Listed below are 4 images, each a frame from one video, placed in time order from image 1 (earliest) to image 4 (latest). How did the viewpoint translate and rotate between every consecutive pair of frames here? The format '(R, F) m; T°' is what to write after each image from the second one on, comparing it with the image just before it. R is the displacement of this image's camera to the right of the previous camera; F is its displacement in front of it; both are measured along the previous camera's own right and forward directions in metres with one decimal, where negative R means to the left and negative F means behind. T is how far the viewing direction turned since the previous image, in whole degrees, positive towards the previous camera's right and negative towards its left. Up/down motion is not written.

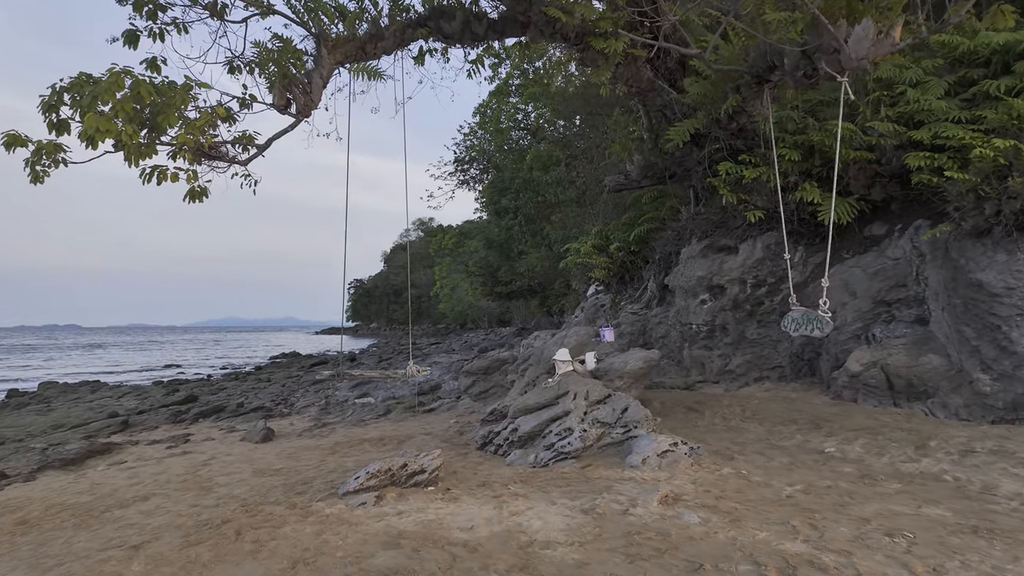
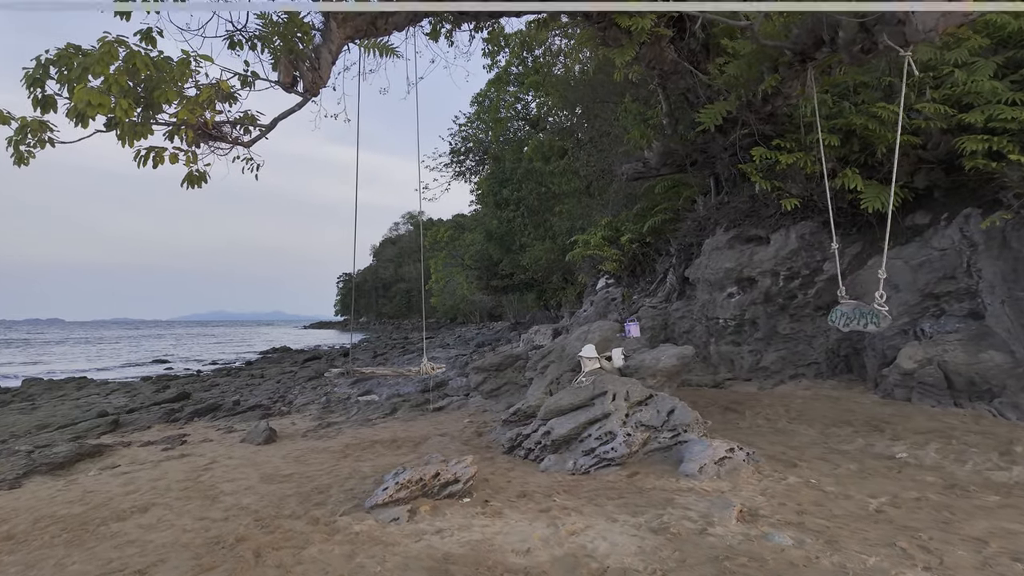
(-0.4, +0.5) m; +1°
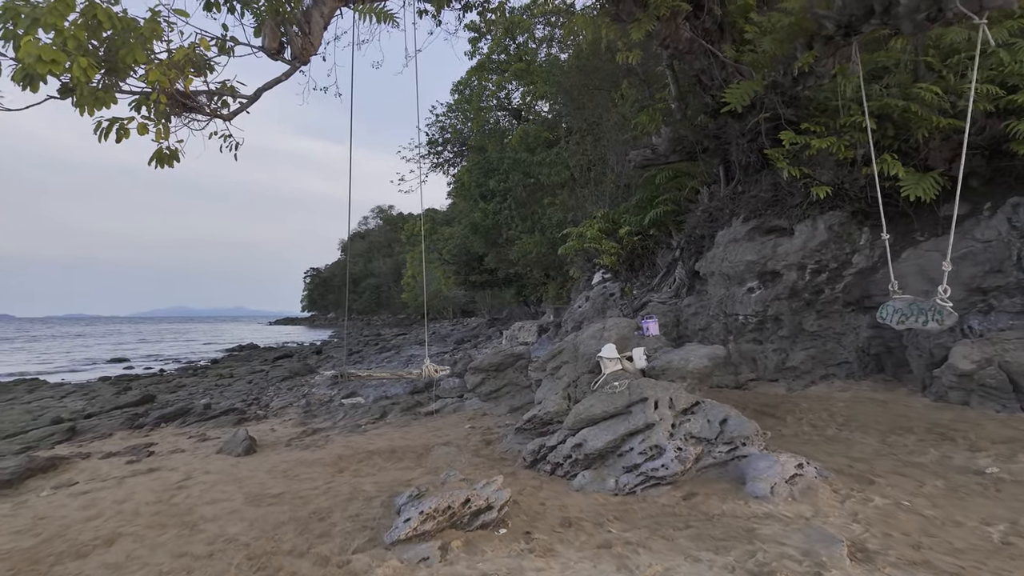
(-0.5, +0.7) m; +3°
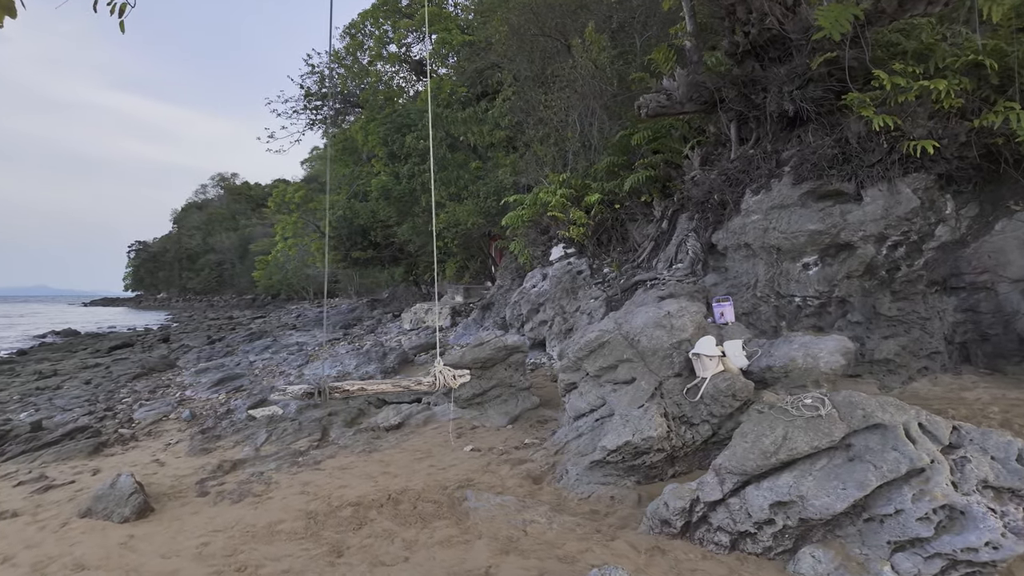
(-1.5, +2.2) m; +14°
